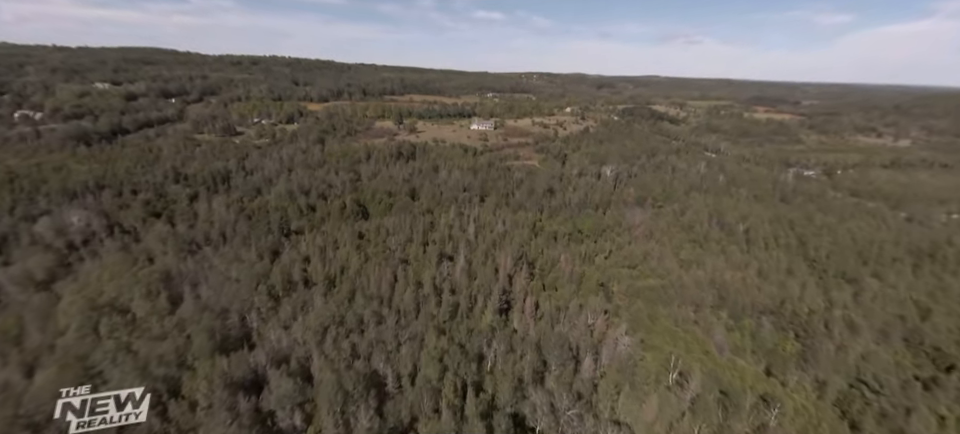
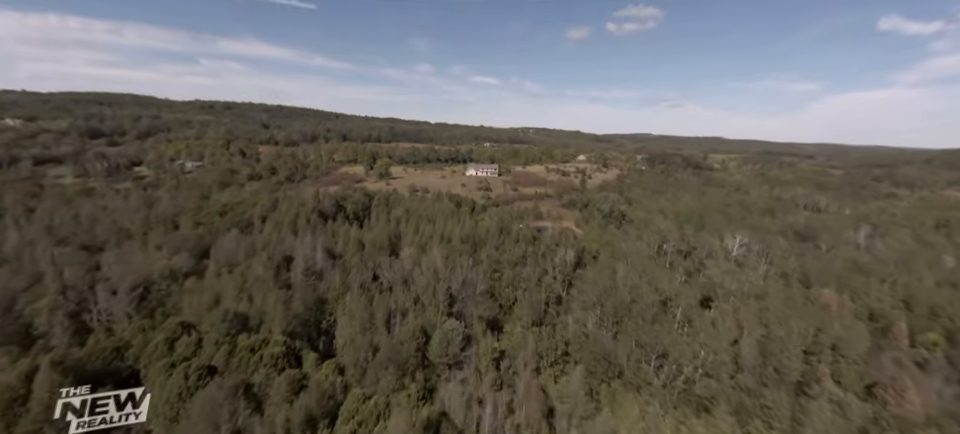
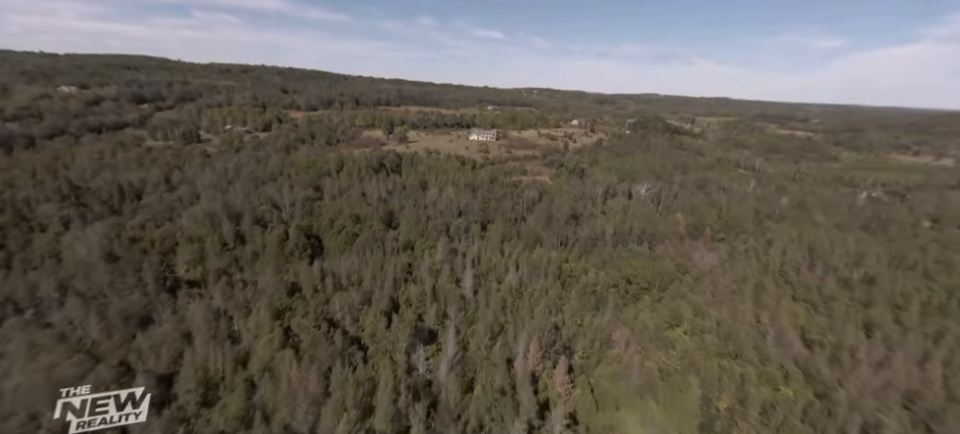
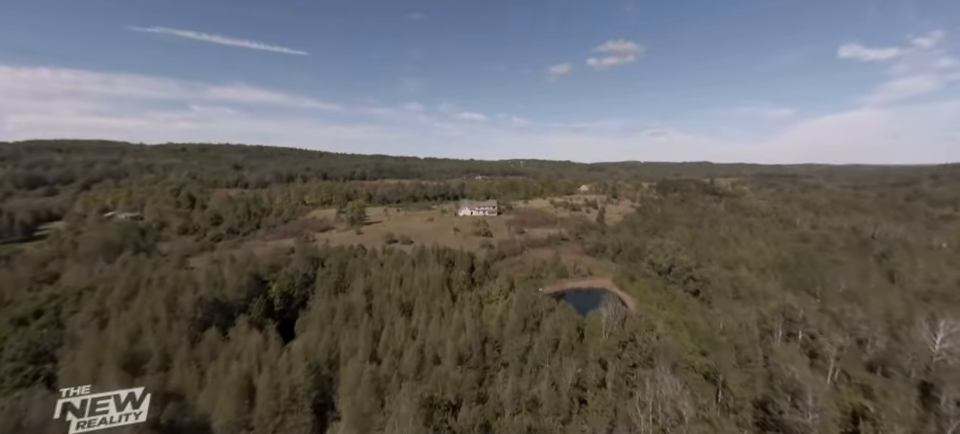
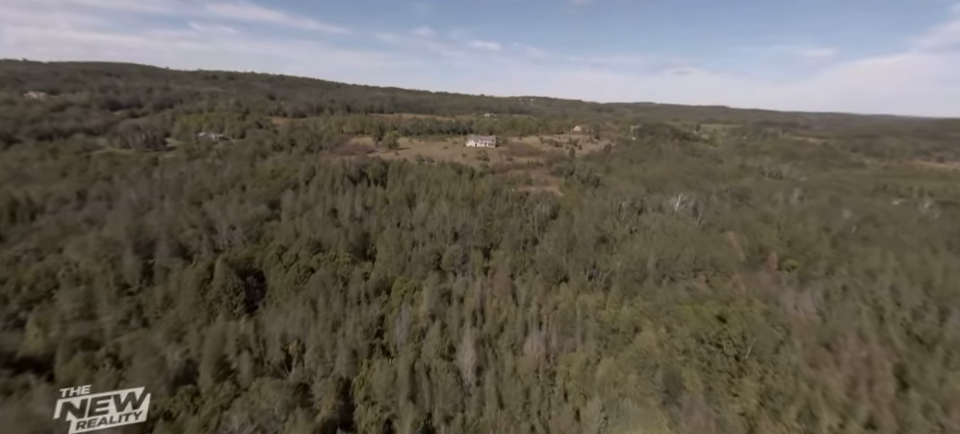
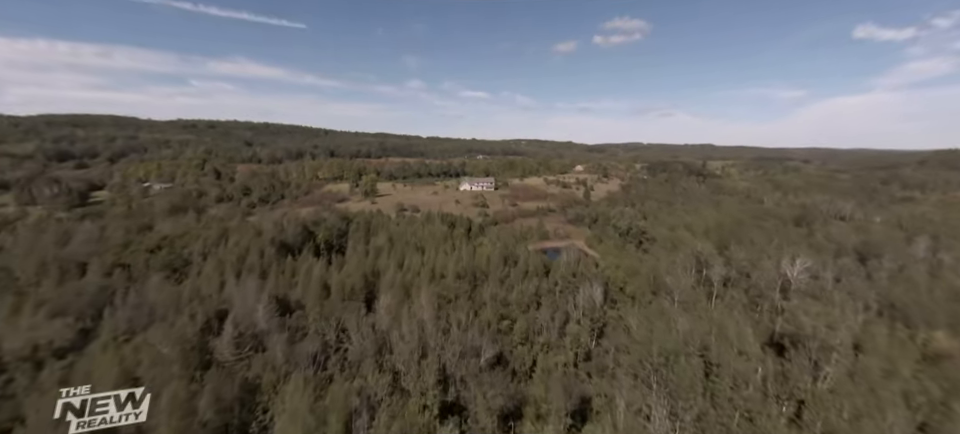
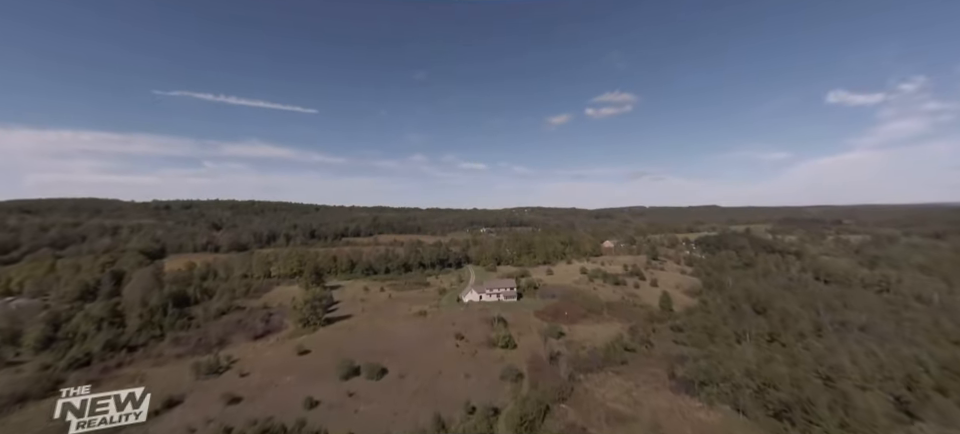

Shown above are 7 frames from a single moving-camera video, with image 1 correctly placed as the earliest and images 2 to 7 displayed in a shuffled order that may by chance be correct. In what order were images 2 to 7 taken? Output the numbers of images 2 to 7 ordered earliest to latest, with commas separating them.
3, 5, 2, 6, 4, 7
